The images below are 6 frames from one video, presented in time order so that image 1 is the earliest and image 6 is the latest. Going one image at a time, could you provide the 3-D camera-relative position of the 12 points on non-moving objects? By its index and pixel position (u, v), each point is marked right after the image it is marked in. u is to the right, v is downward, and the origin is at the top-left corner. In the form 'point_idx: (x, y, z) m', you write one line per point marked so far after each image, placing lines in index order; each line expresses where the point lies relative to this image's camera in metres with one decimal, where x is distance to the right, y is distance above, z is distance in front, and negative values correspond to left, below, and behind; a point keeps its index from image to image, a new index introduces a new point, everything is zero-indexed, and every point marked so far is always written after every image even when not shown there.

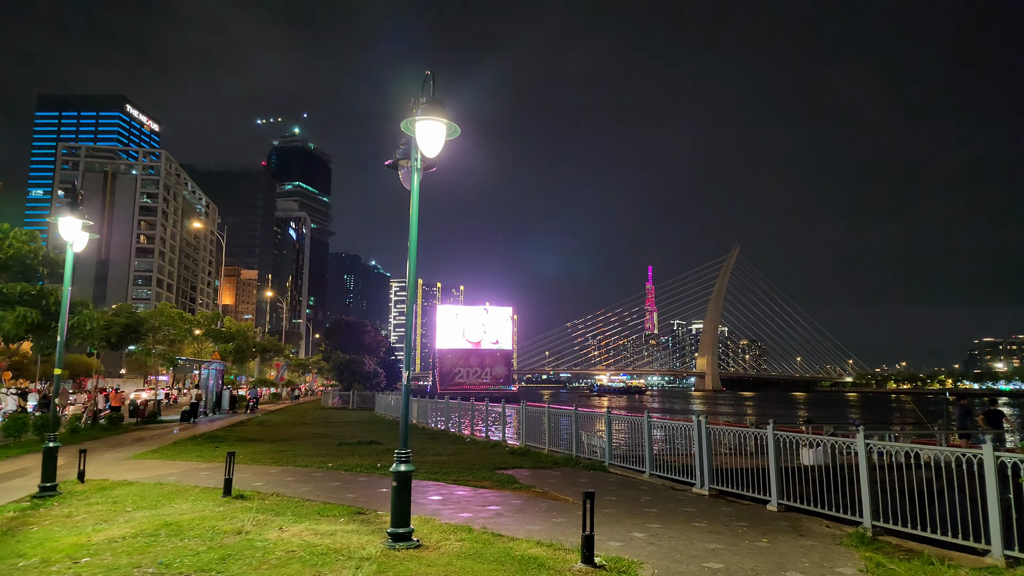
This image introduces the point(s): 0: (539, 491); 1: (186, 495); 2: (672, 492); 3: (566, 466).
0: (+0.4, -3.4, +10.5) m
1: (-5.1, -3.2, +9.7) m
2: (+2.8, -3.5, +10.9) m
3: (+1.2, -4.1, +14.3) m
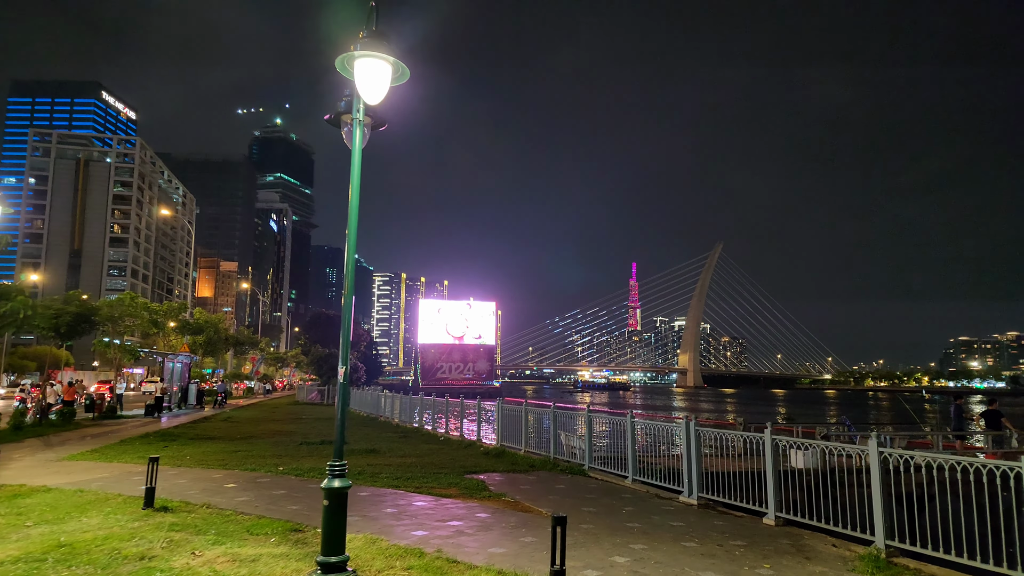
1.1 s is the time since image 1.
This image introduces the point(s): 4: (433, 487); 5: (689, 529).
0: (0.0, -3.2, +9.4) m
1: (-5.6, -3.0, +8.5) m
2: (+2.3, -3.3, +9.8) m
3: (+0.6, -3.8, +13.2) m
4: (-1.3, -3.3, +10.4) m
5: (+2.1, -2.9, +7.5) m
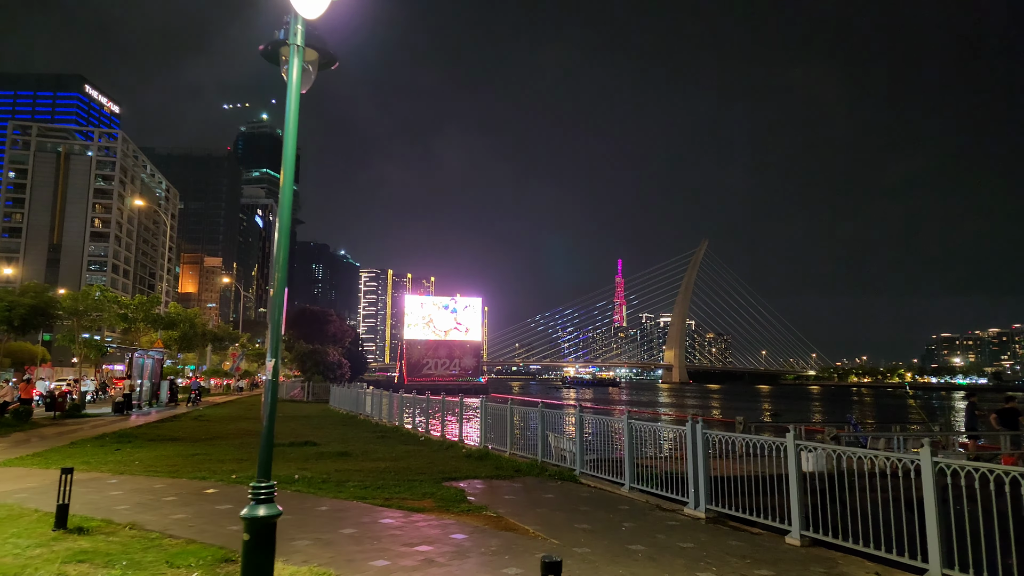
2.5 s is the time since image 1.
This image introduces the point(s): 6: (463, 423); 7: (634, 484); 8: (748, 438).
0: (-0.3, -3.0, +8.2) m
1: (-5.8, -2.7, +7.2) m
2: (+2.0, -3.1, +8.7) m
3: (+0.3, -3.6, +12.1) m
4: (-1.6, -3.1, +9.1) m
5: (+1.9, -2.7, +6.4) m
6: (-1.5, -3.9, +18.2) m
7: (+2.0, -3.3, +10.6) m
8: (+3.4, -2.2, +9.1) m
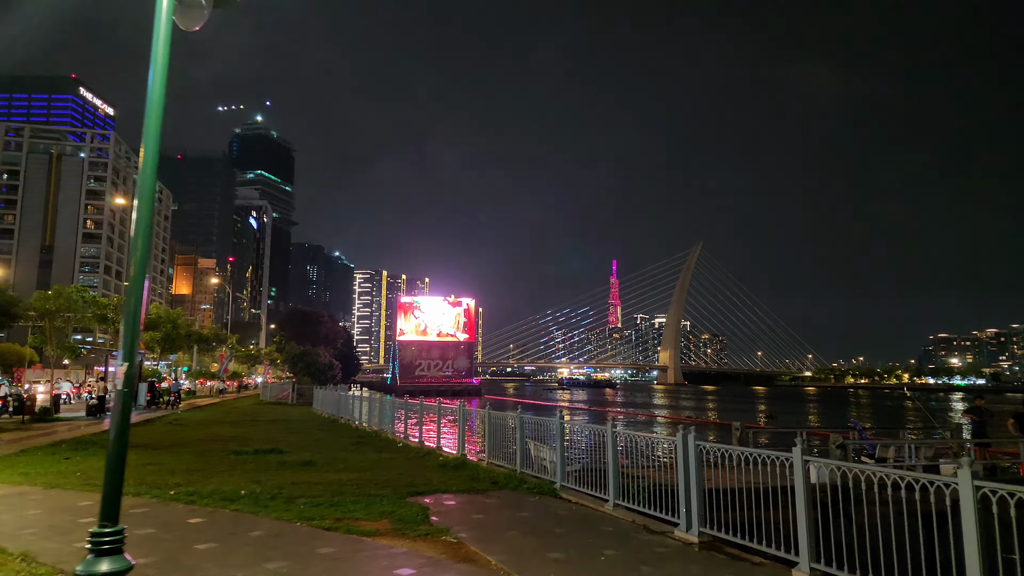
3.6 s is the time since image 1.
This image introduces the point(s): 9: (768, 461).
0: (-0.7, -2.9, +7.1) m
1: (-6.2, -2.6, +6.1) m
2: (+1.6, -3.0, +7.6) m
3: (-0.1, -3.5, +11.0) m
4: (-2.0, -3.0, +8.1) m
5: (+1.6, -2.6, +5.3) m
6: (-1.9, -3.9, +17.2) m
7: (+1.6, -3.2, +9.6) m
8: (+3.0, -2.1, +8.1) m
9: (+3.3, -2.2, +8.0) m
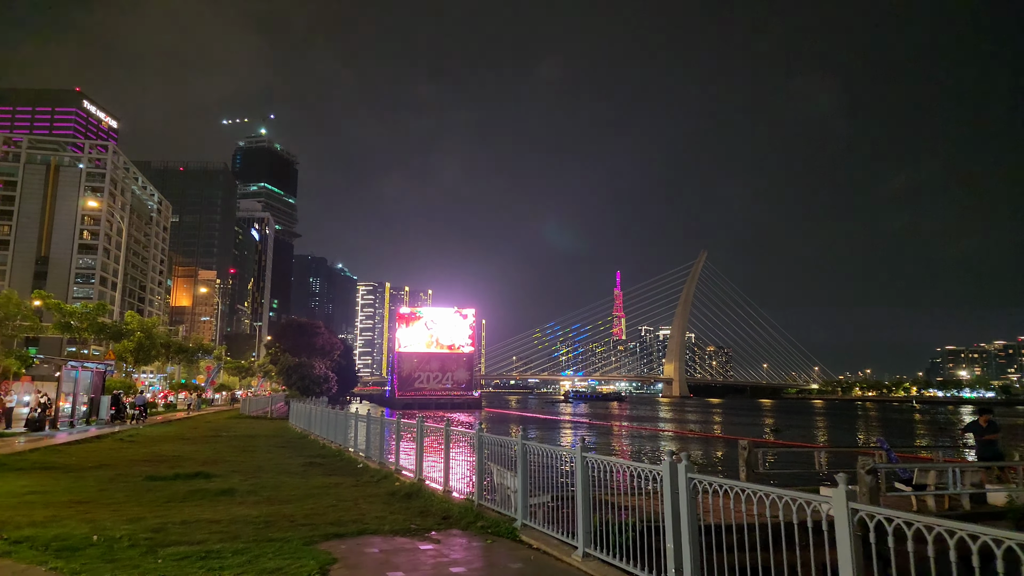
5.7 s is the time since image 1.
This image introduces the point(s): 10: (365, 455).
0: (-1.4, -2.6, +4.9) m
1: (-6.9, -2.4, +3.9) m
2: (+0.9, -2.8, +5.4) m
3: (-0.8, -3.3, +8.7) m
4: (-2.7, -2.7, +5.8) m
5: (+0.9, -2.3, +3.1) m
6: (-2.6, -3.8, +14.9) m
7: (+0.9, -3.0, +7.3) m
8: (+2.3, -1.8, +5.8) m
9: (+2.6, -2.0, +5.8) m
10: (-4.2, -4.7, +17.8) m
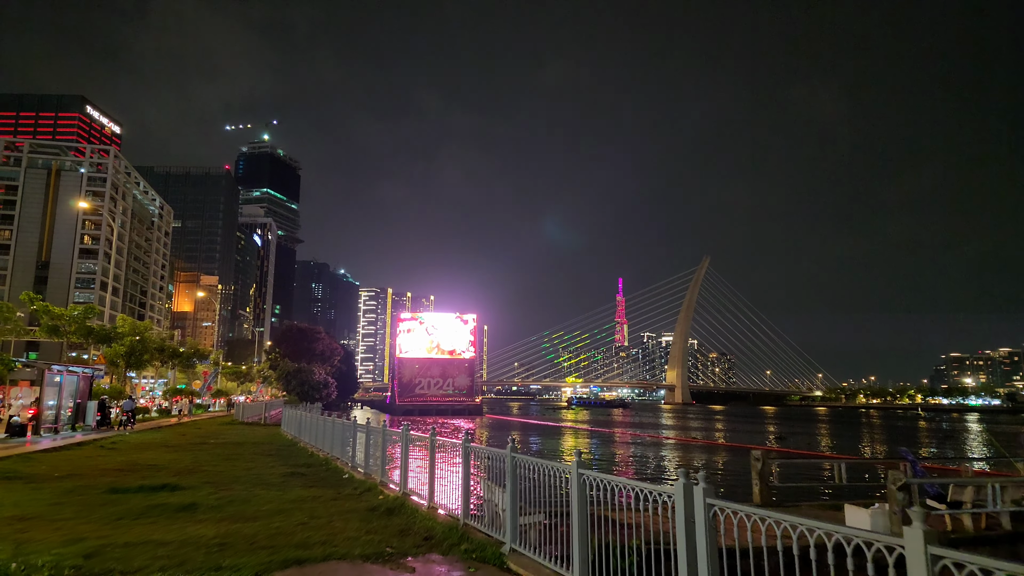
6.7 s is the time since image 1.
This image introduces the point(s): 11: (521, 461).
0: (-1.5, -2.5, +3.9) m
1: (-7.0, -2.2, +2.9) m
2: (+0.8, -2.6, +4.4) m
3: (-1.0, -3.2, +7.7) m
4: (-2.8, -2.6, +4.8) m
5: (+0.7, -2.2, +2.1) m
6: (-2.7, -3.8, +13.9) m
7: (+0.8, -2.9, +6.3) m
8: (+2.1, -1.7, +4.8) m
9: (+2.4, -1.9, +4.8) m
10: (-4.3, -4.7, +16.8) m
11: (+0.1, -2.0, +7.7) m
